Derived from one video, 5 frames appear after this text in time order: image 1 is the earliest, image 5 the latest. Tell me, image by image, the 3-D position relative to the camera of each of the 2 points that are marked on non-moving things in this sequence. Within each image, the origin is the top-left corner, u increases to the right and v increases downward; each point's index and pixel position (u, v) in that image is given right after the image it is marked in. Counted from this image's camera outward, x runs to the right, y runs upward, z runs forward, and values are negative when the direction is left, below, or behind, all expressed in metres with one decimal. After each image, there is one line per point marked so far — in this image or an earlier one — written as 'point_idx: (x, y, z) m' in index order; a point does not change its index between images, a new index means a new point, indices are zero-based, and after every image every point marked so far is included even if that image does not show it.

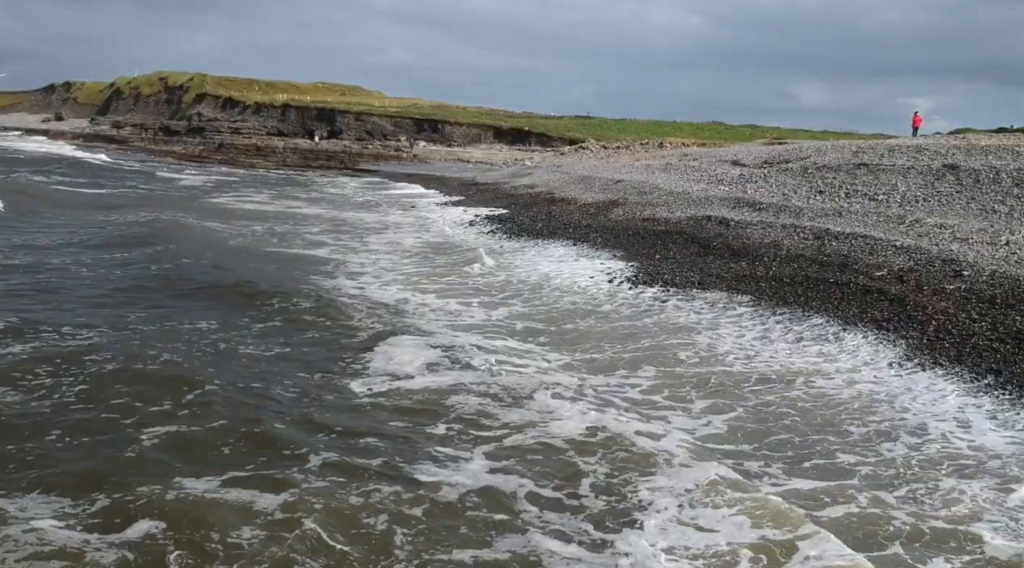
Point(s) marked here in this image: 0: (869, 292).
0: (+5.2, -0.1, +14.1) m
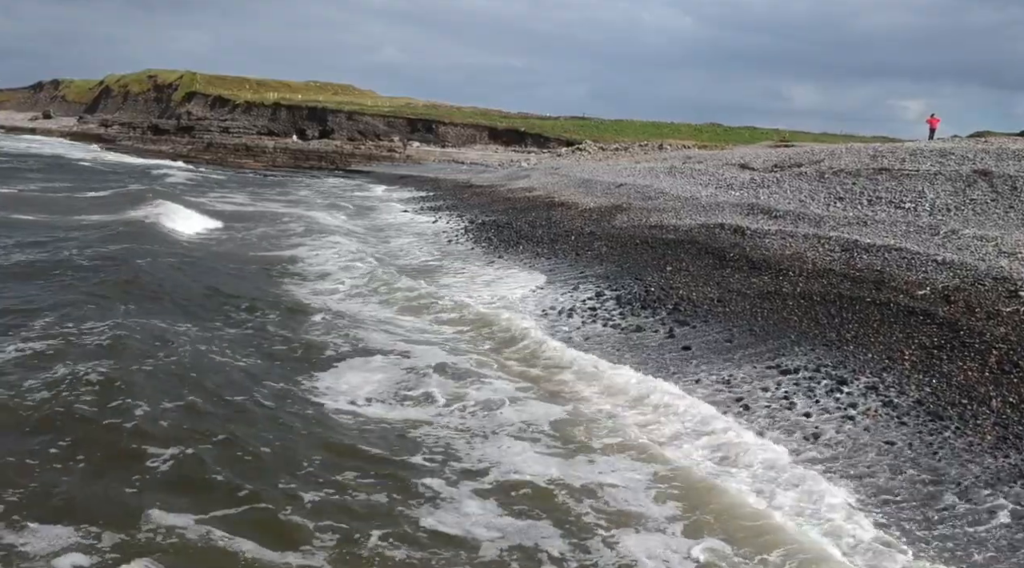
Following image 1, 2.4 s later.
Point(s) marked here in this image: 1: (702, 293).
0: (+5.2, -0.4, +12.6) m
1: (+3.0, -0.1, +15.7) m
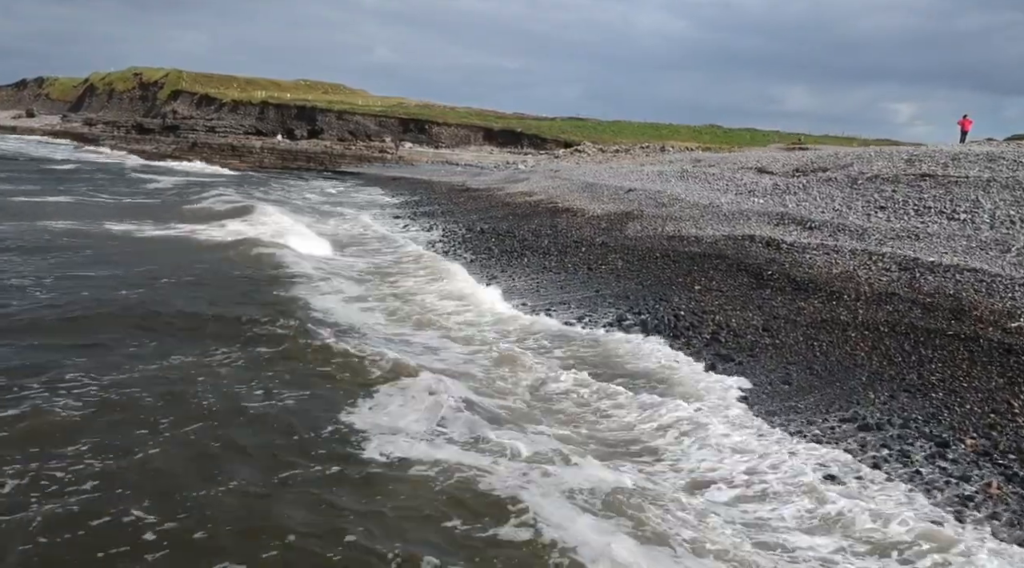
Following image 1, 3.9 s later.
0: (+5.4, -0.7, +10.5) m
1: (+3.2, -0.5, +13.5) m
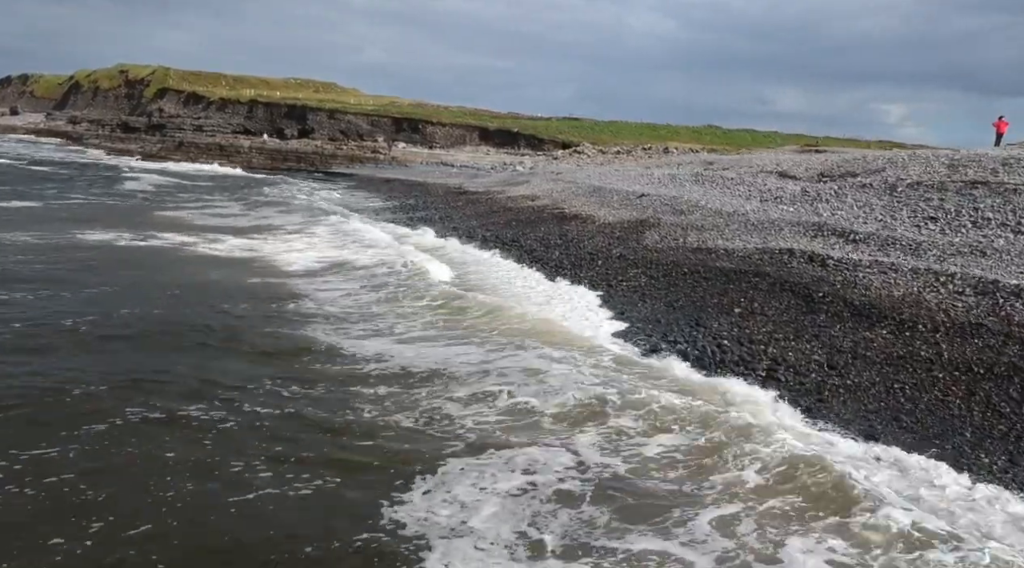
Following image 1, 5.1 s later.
0: (+5.6, -1.1, +8.6) m
1: (+3.4, -0.8, +11.6) m
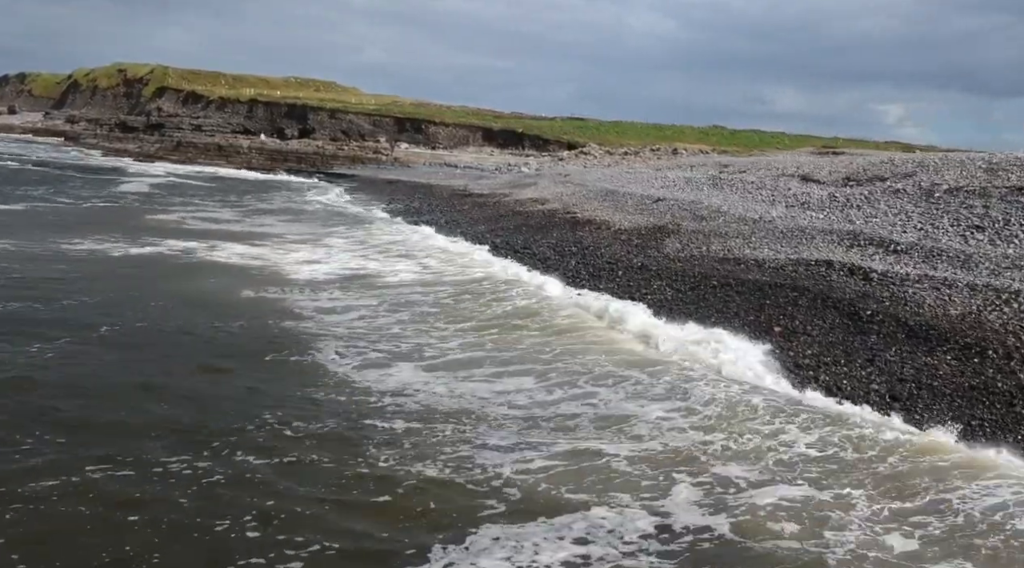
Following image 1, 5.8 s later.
0: (+5.9, -1.3, +7.5) m
1: (+3.7, -1.0, +10.5) m
